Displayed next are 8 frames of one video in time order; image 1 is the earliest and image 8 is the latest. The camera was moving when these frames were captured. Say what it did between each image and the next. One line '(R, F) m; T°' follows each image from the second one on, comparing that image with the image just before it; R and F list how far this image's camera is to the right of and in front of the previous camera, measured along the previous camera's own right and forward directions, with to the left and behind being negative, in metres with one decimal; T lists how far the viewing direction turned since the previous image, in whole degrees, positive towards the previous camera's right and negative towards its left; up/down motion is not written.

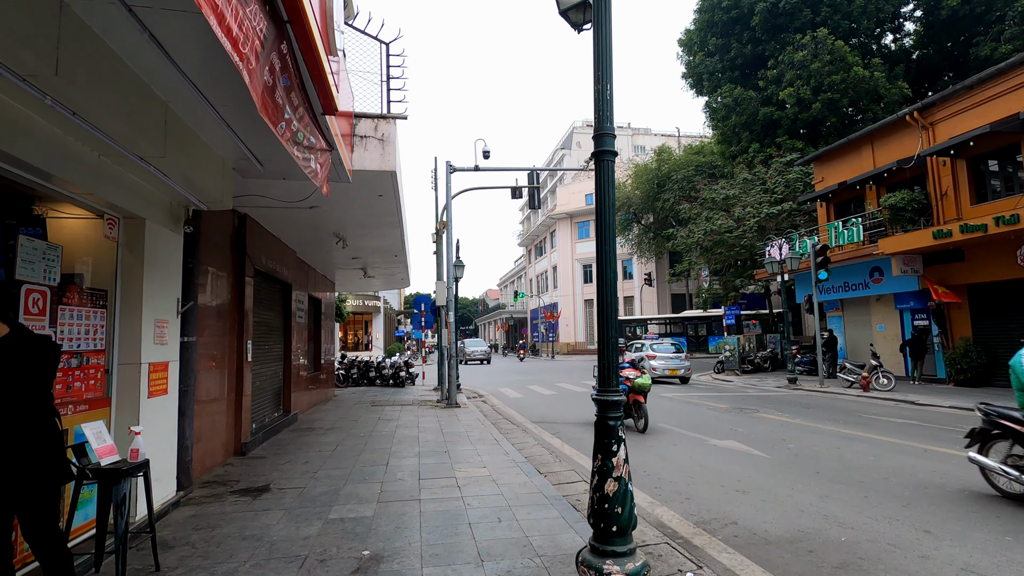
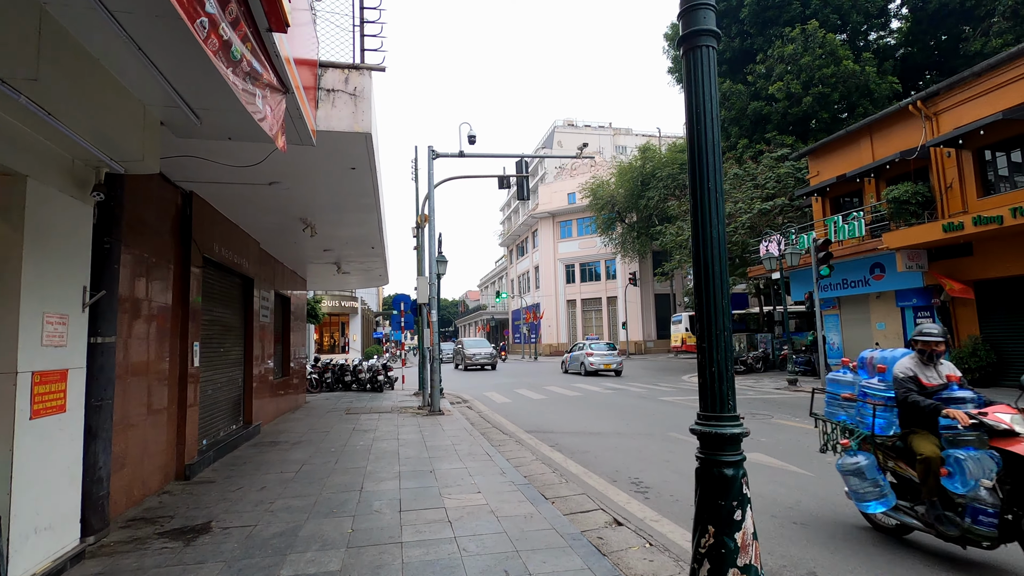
(-0.2, +1.1) m; +2°
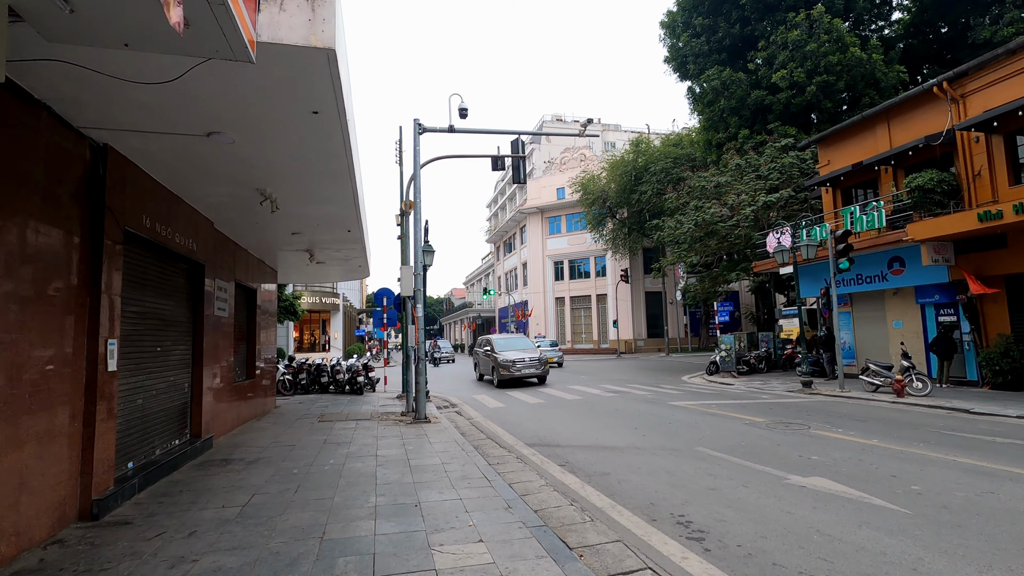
(-0.2, +1.4) m; +2°
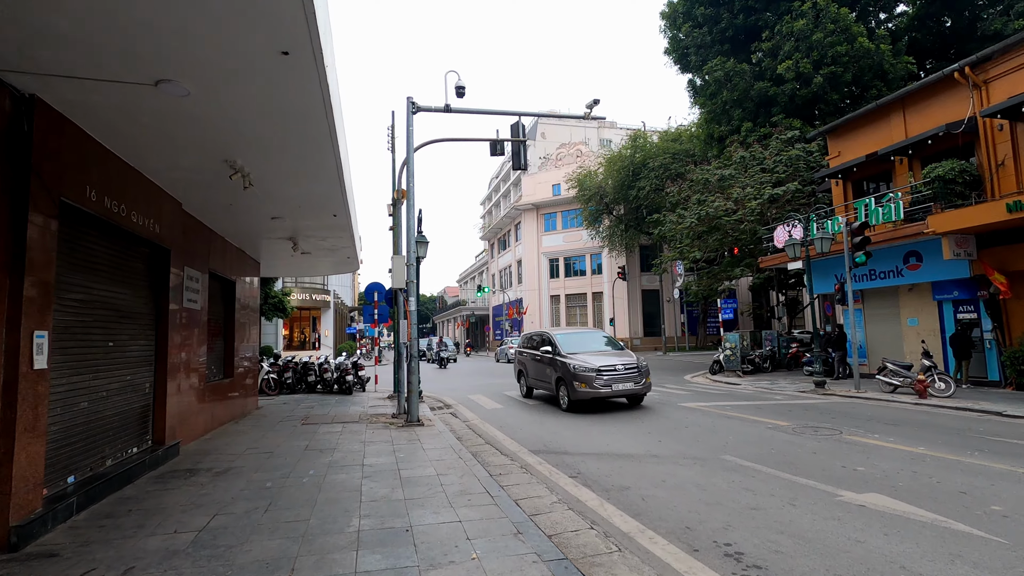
(-0.1, +0.9) m; +1°
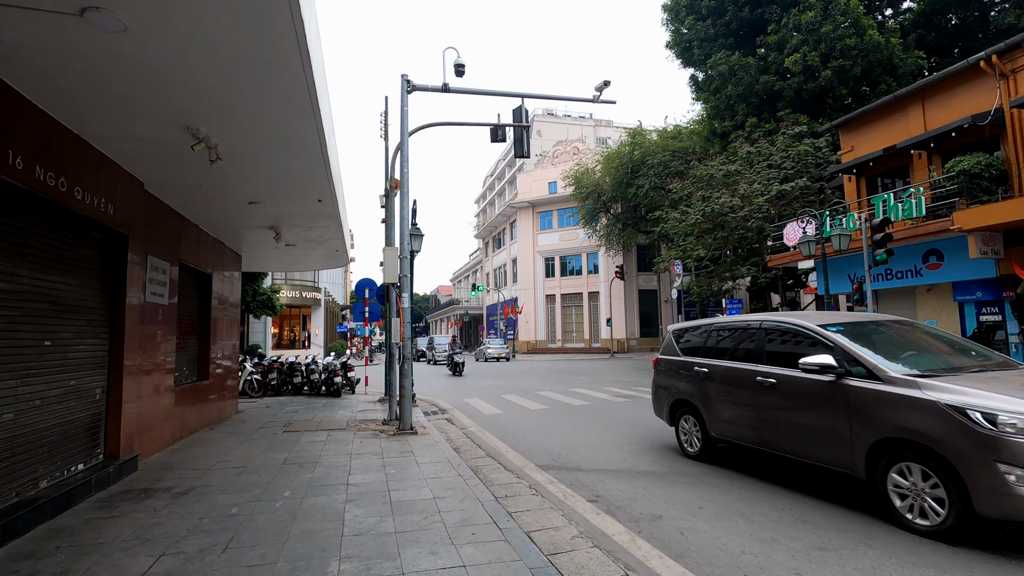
(-0.2, +0.9) m; +1°
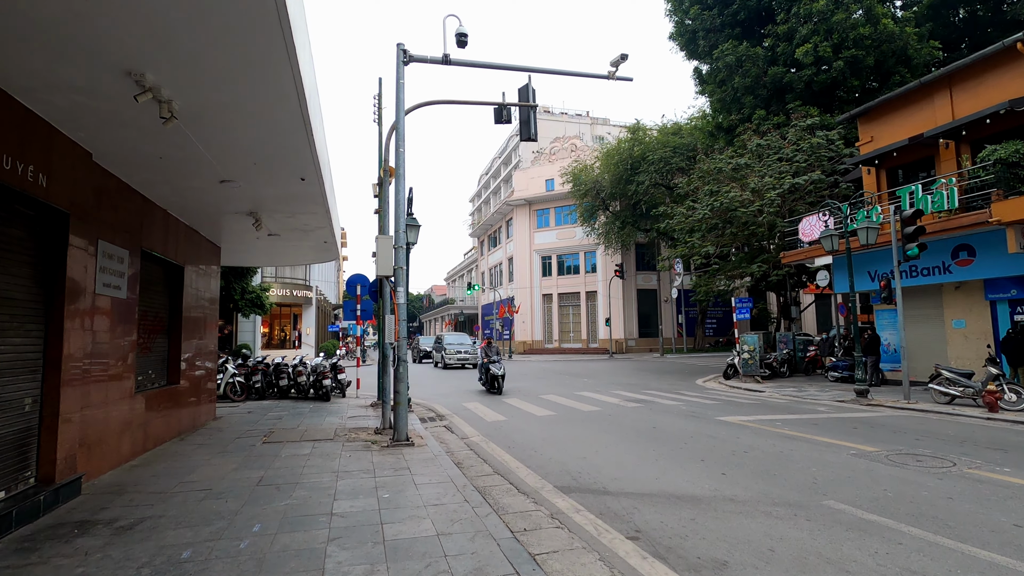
(-0.2, +1.0) m; +1°
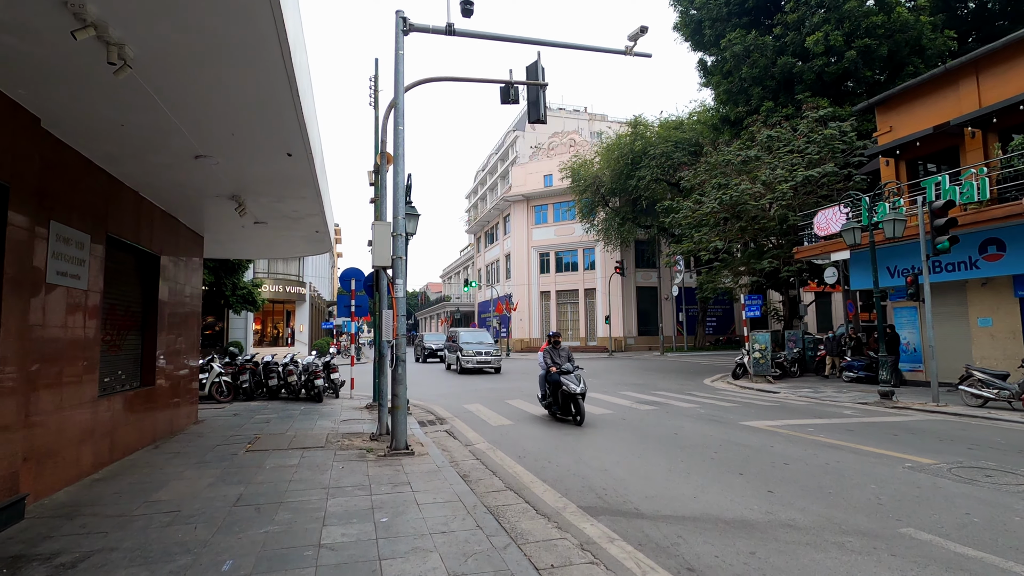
(-0.2, +0.8) m; +1°
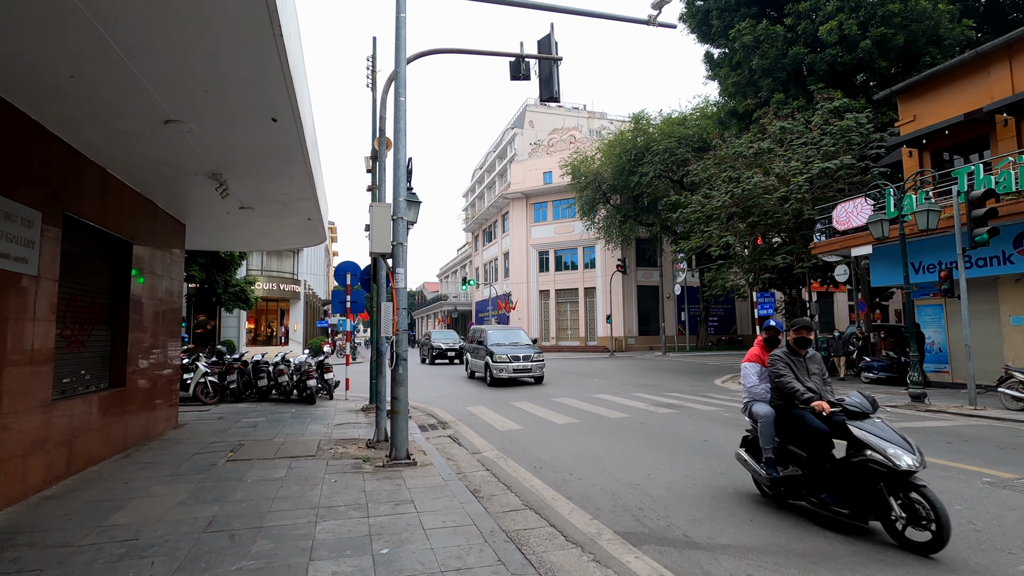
(-0.2, +0.8) m; 0°
